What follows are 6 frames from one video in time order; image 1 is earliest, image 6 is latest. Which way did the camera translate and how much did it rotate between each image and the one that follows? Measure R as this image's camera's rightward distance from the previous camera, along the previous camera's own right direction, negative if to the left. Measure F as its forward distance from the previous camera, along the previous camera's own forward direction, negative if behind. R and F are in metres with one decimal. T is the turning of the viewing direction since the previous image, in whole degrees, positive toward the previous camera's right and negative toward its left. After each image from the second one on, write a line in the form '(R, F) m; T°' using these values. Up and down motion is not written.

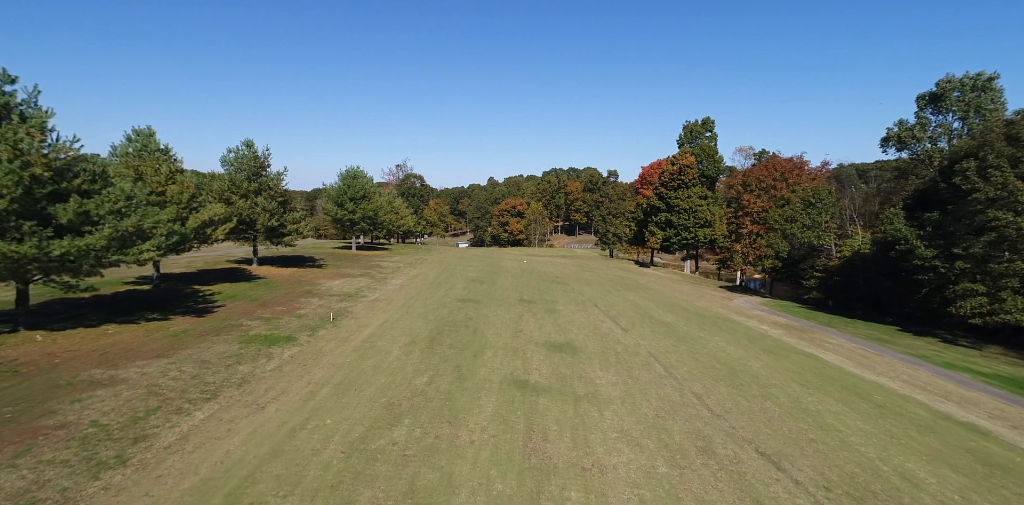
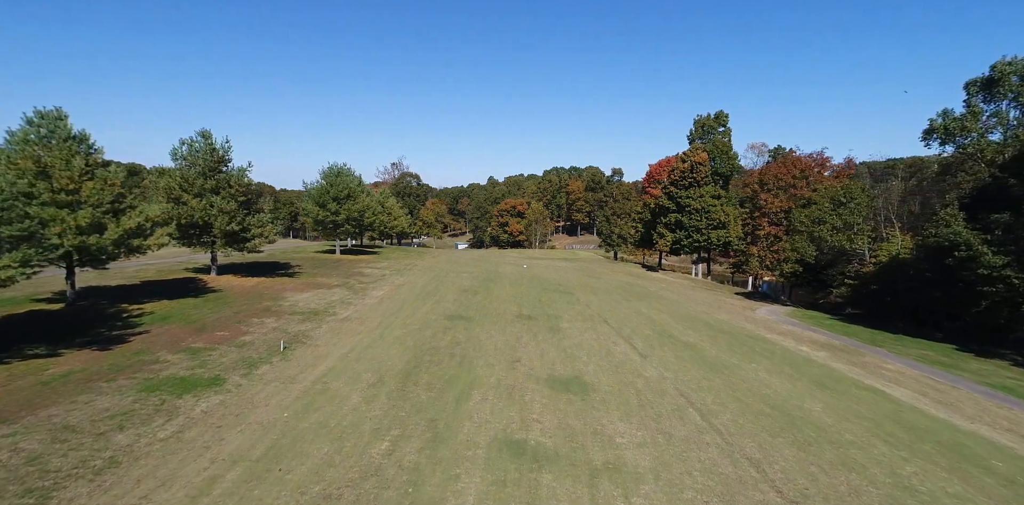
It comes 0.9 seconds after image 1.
(+0.2, +3.3) m; 0°
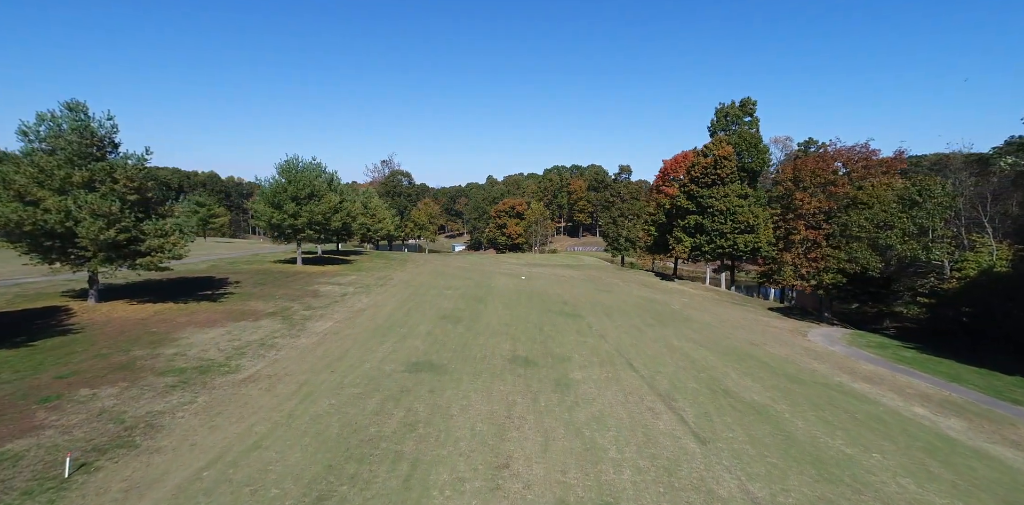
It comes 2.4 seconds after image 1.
(+0.3, +6.1) m; 0°
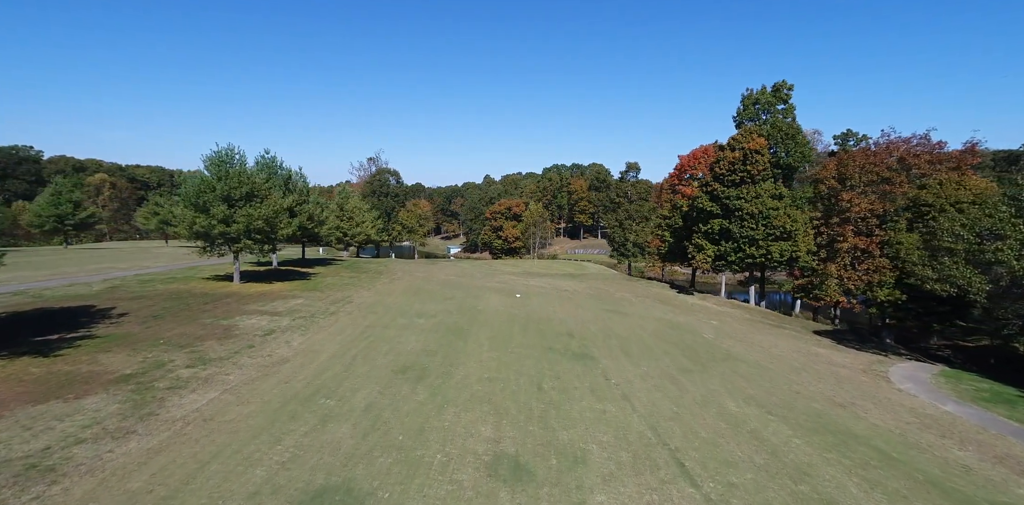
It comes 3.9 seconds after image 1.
(+0.4, +6.4) m; 0°
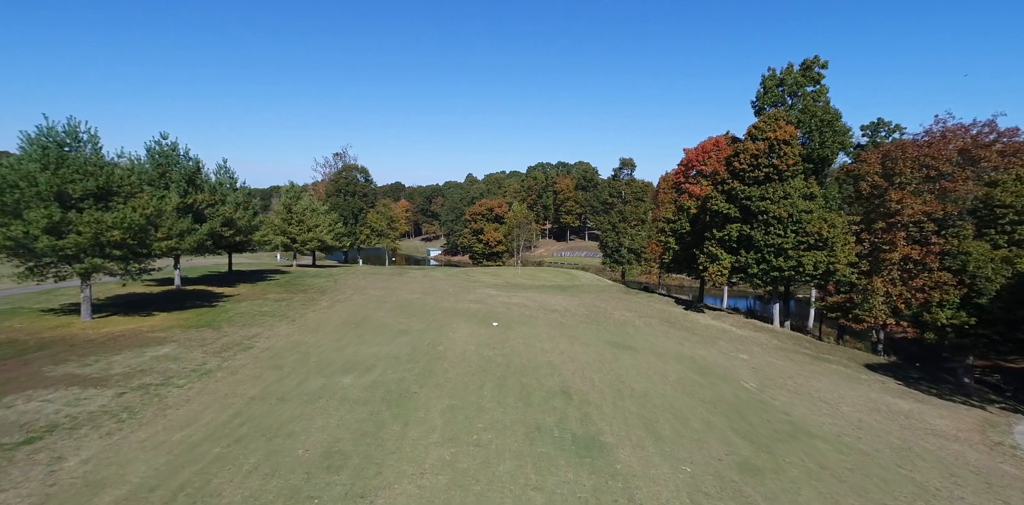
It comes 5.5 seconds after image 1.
(+0.5, +7.1) m; +2°
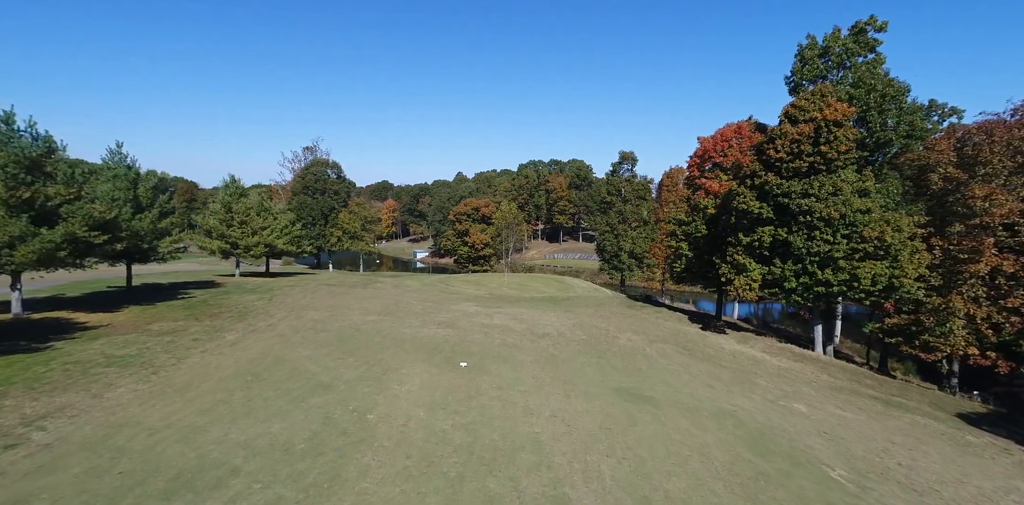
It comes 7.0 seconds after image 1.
(+0.7, +6.7) m; +1°
